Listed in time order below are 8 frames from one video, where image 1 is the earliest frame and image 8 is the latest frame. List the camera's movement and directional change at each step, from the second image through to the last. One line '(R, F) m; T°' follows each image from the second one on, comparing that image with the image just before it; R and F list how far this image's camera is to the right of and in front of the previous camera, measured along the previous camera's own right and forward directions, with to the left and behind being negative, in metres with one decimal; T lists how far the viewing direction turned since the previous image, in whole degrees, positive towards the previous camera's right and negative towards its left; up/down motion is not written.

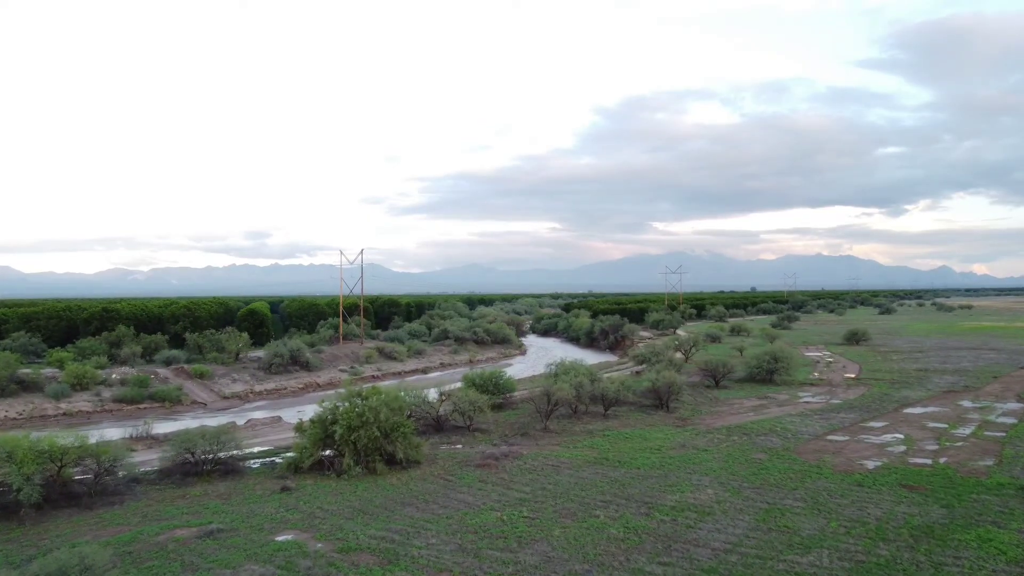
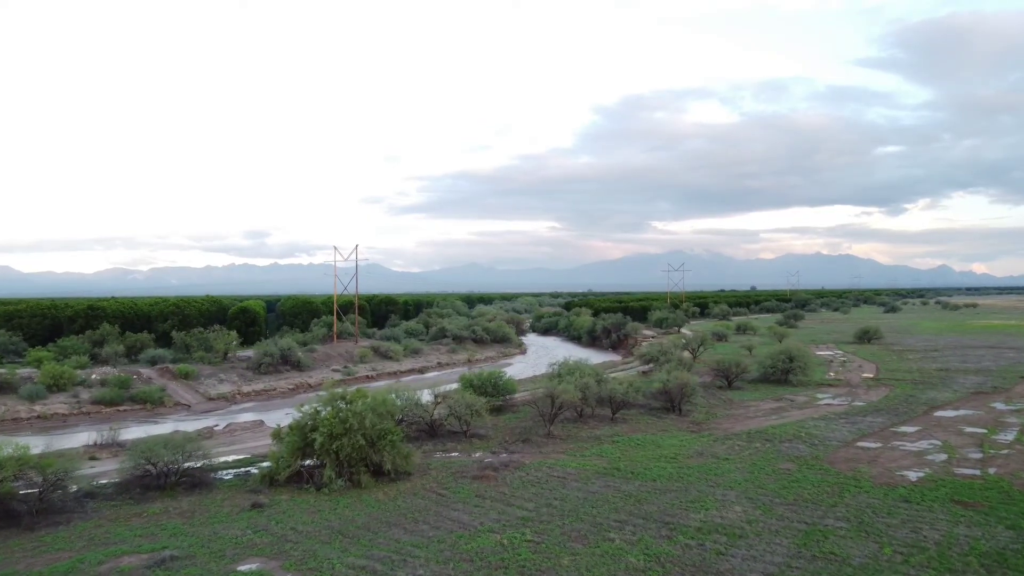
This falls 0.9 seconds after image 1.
(0.0, +1.9) m; 0°
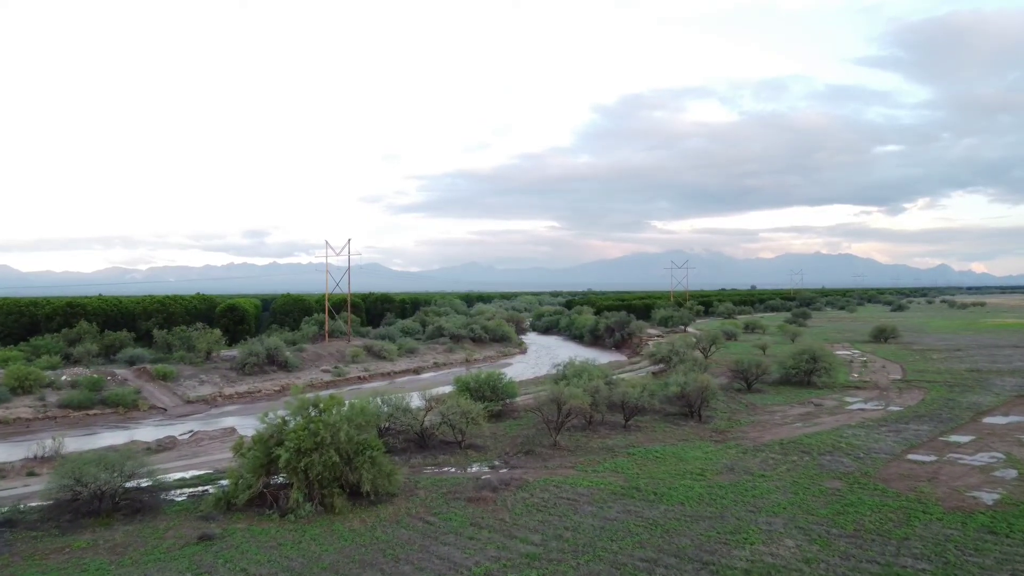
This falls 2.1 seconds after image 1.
(-0.1, +2.4) m; 0°
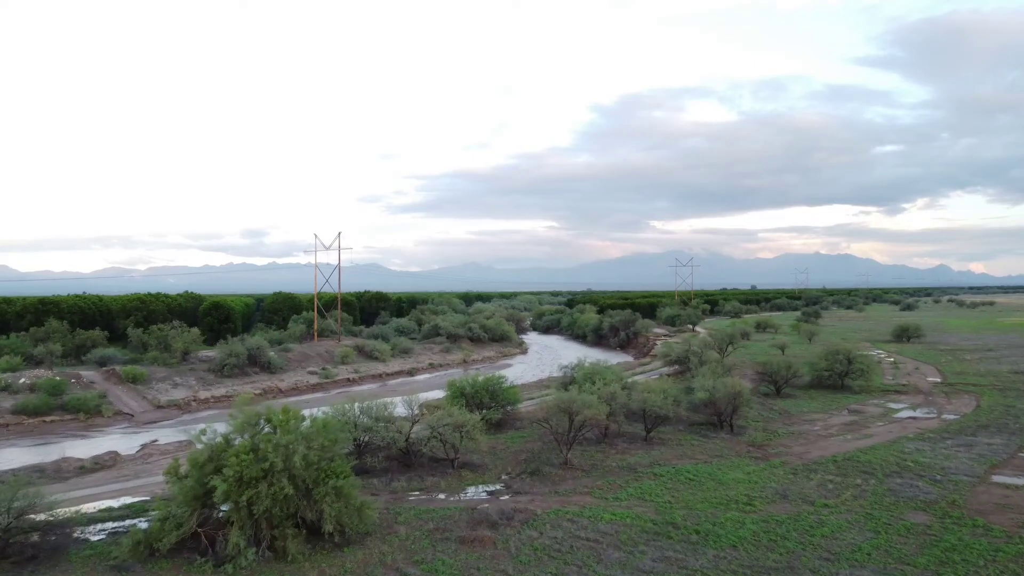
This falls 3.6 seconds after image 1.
(-0.1, +2.9) m; 0°
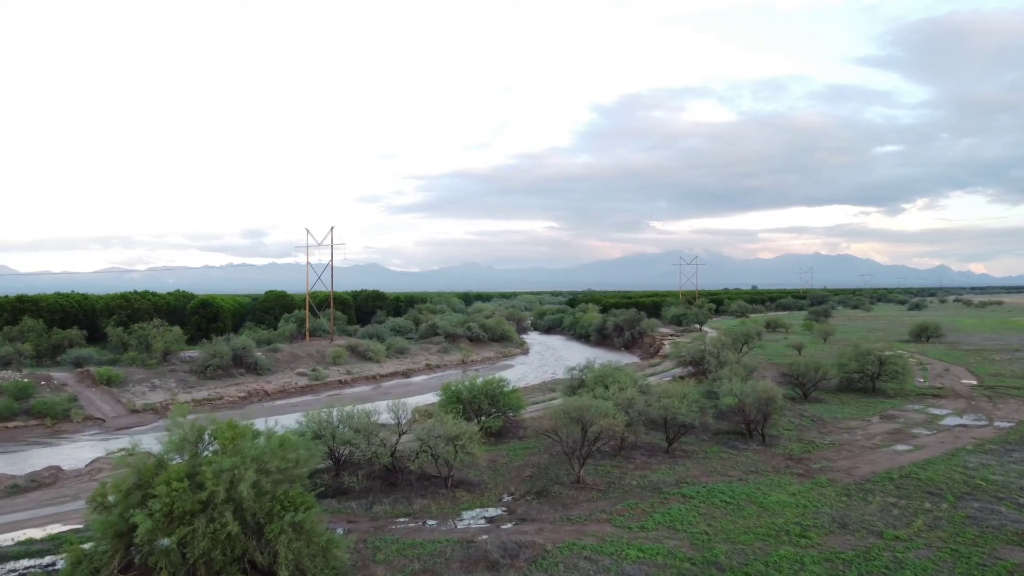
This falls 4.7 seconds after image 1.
(-0.1, +2.2) m; 0°
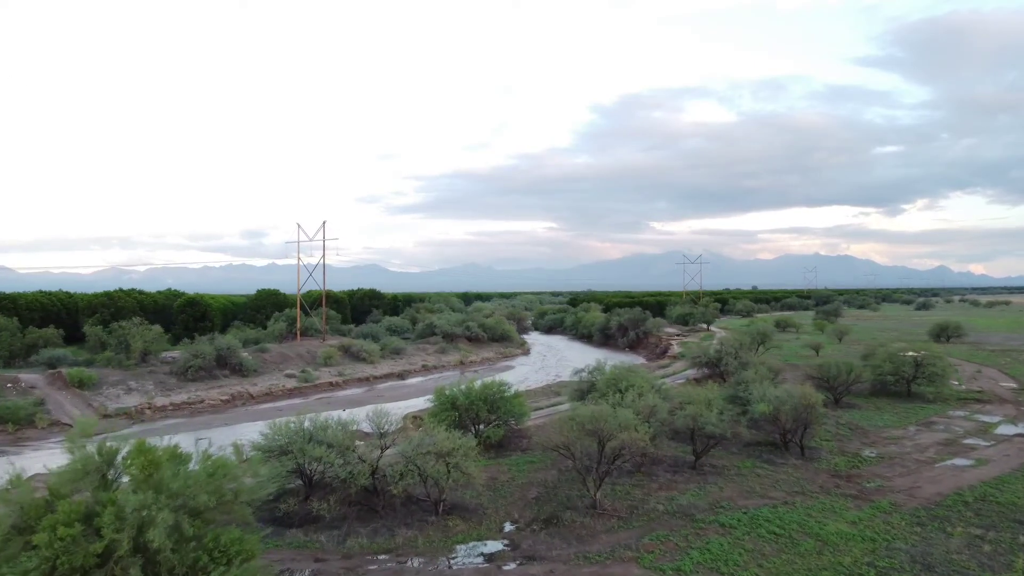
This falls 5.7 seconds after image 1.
(-0.1, +2.1) m; 0°
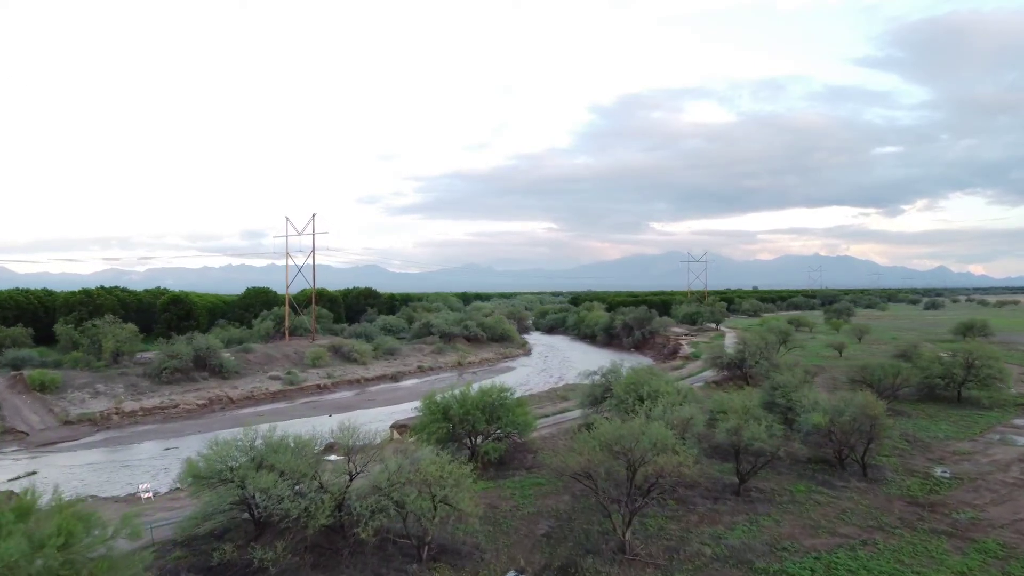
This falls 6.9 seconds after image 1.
(-0.1, +2.4) m; 0°
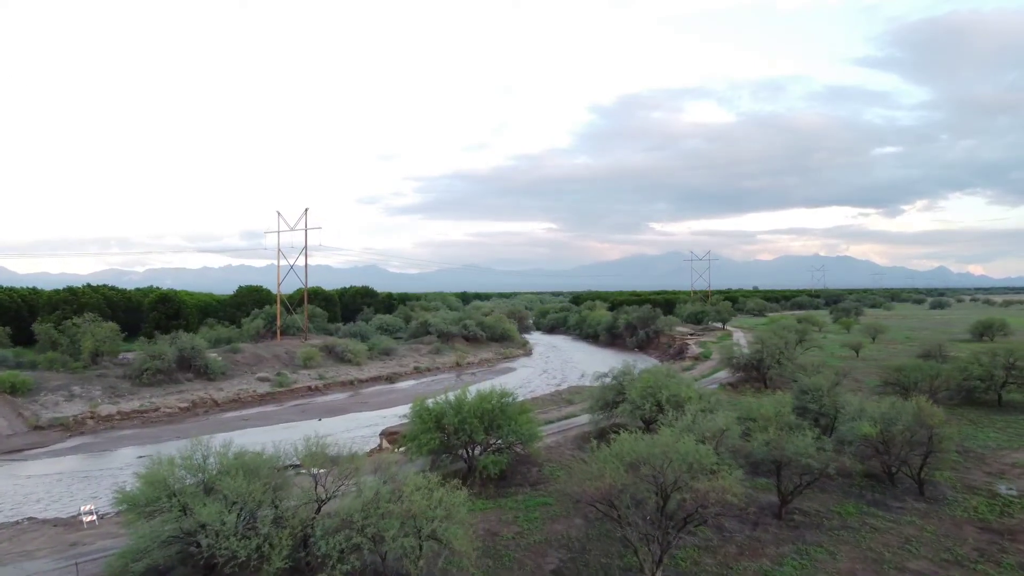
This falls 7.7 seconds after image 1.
(-0.1, +1.6) m; 0°
